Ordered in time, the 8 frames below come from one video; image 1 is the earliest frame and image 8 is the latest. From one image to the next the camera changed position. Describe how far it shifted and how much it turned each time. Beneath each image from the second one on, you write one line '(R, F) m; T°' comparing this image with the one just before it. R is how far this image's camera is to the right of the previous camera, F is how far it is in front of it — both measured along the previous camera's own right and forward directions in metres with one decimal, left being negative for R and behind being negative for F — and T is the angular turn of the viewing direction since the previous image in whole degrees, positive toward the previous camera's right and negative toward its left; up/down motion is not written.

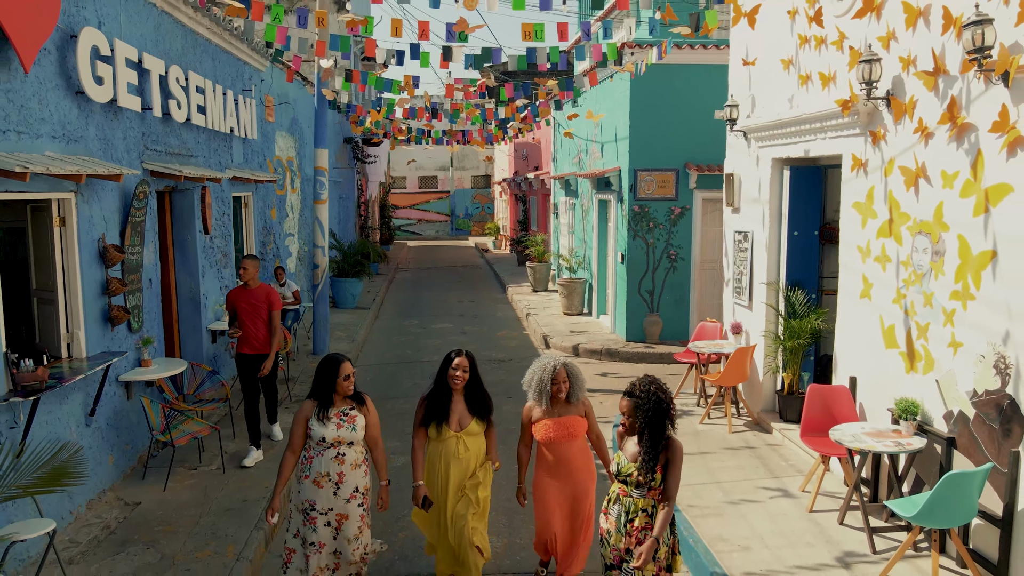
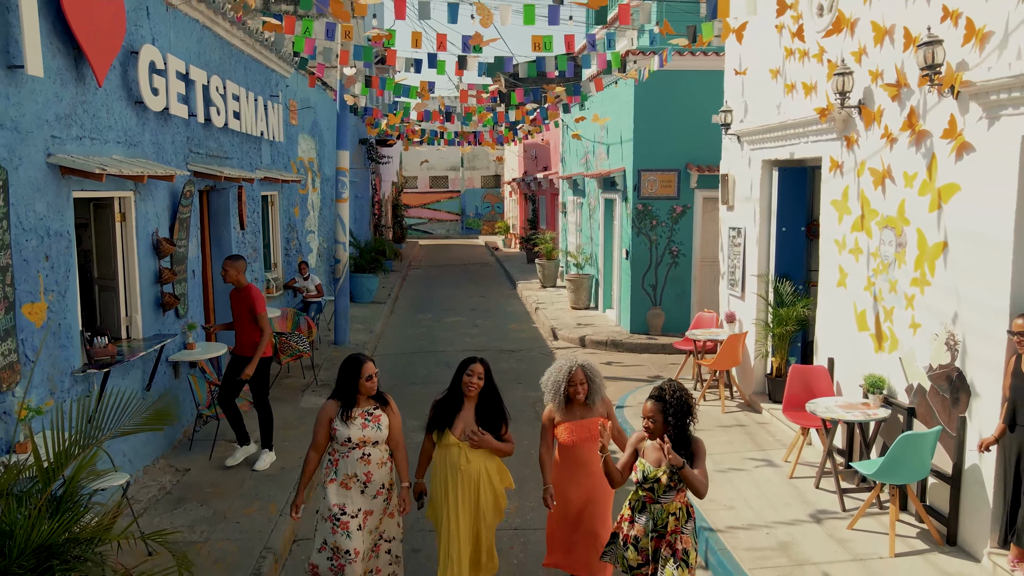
(0.0, -0.7) m; -1°
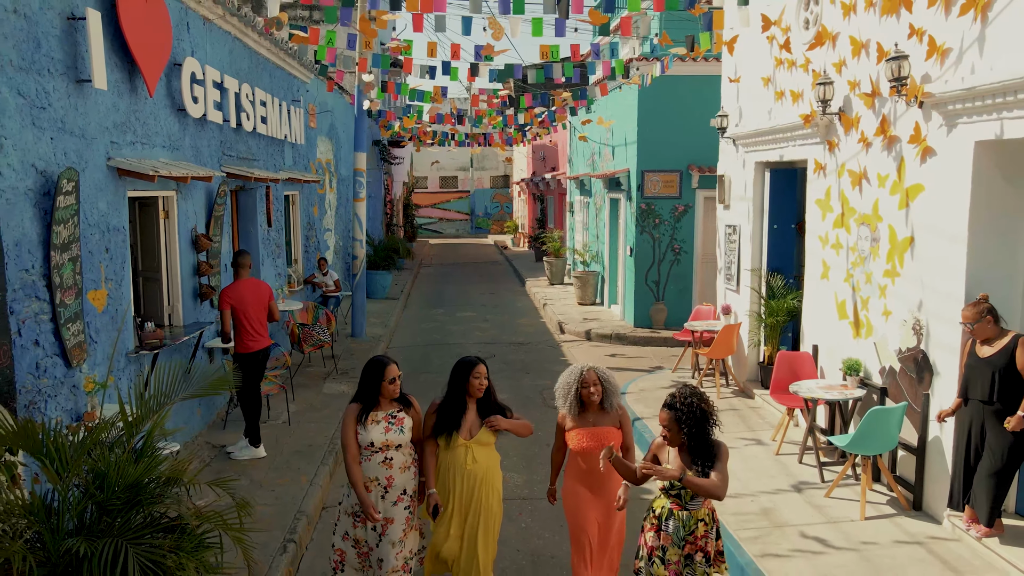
(0.0, -0.6) m; -1°
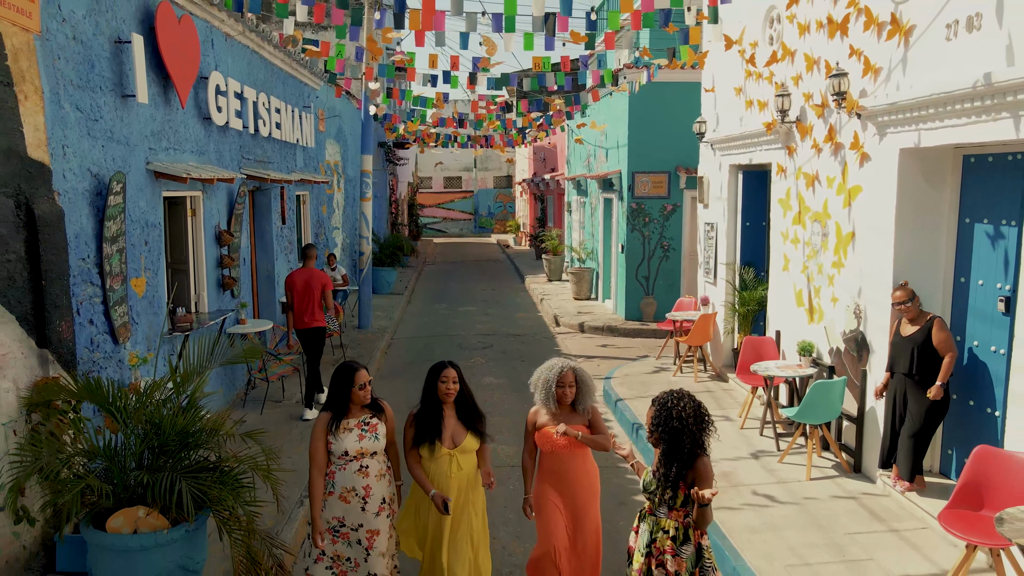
(+0.1, -0.8) m; 0°
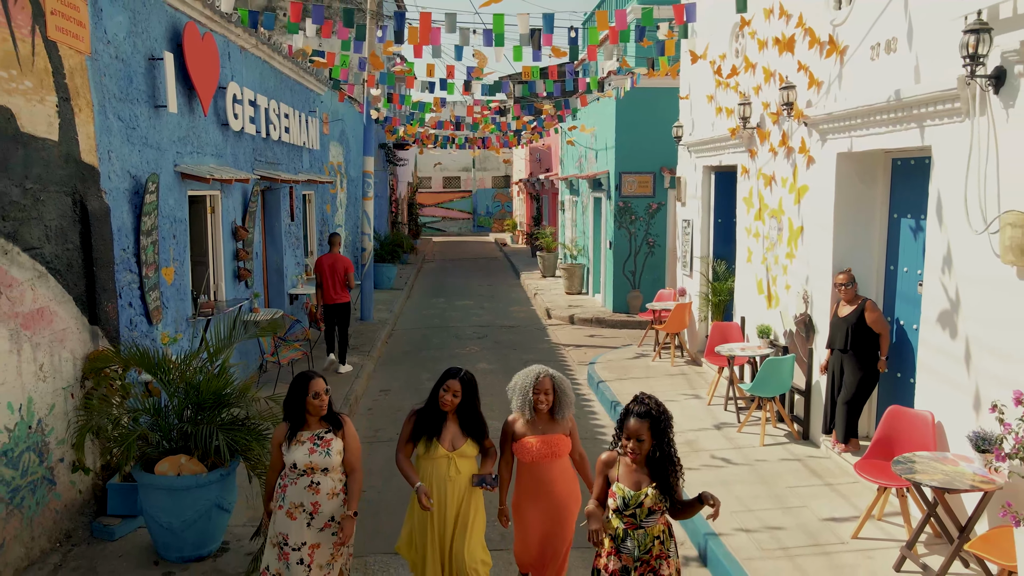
(+0.1, -0.8) m; 0°
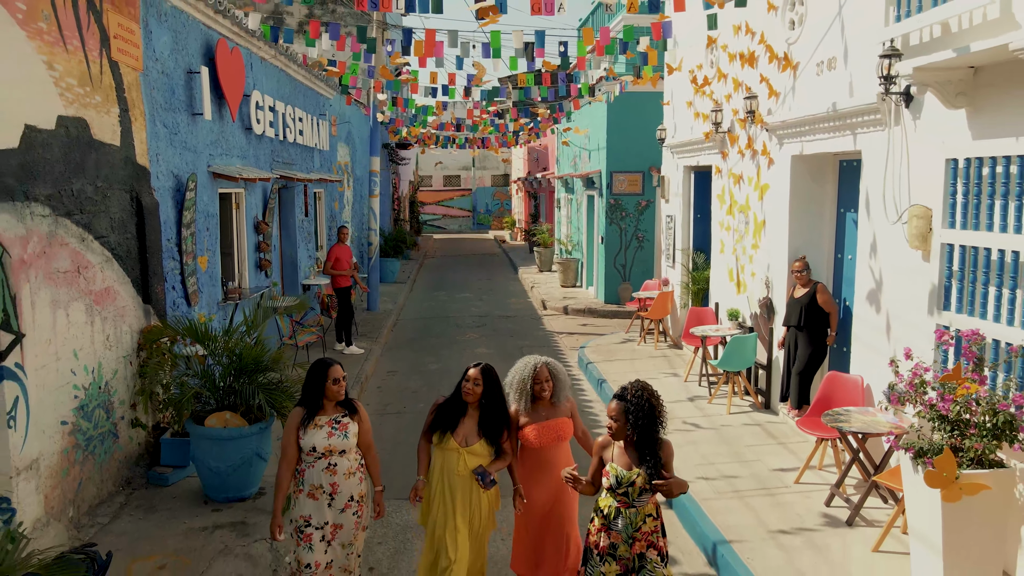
(0.0, -0.9) m; 0°
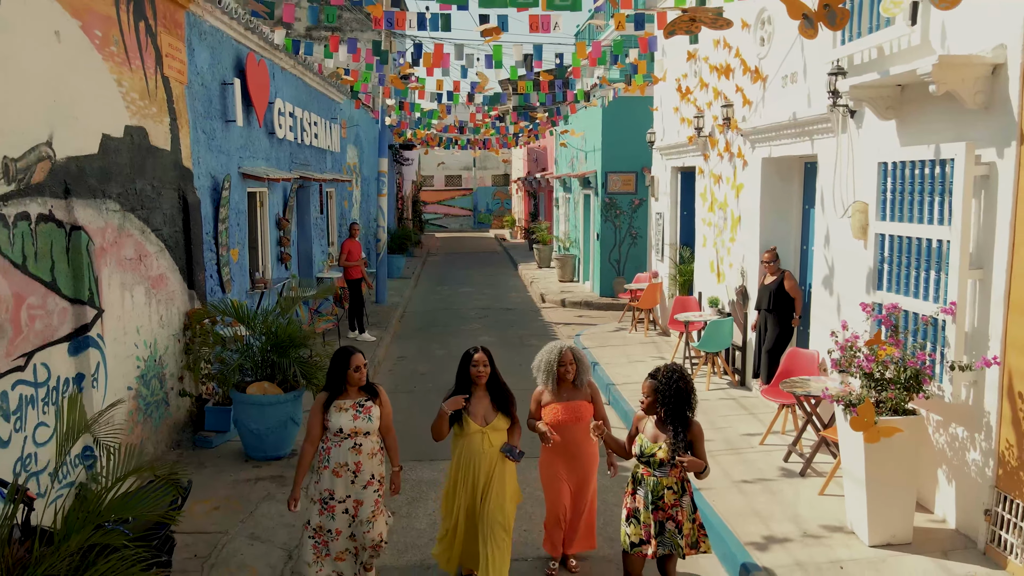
(0.0, -0.9) m; 0°
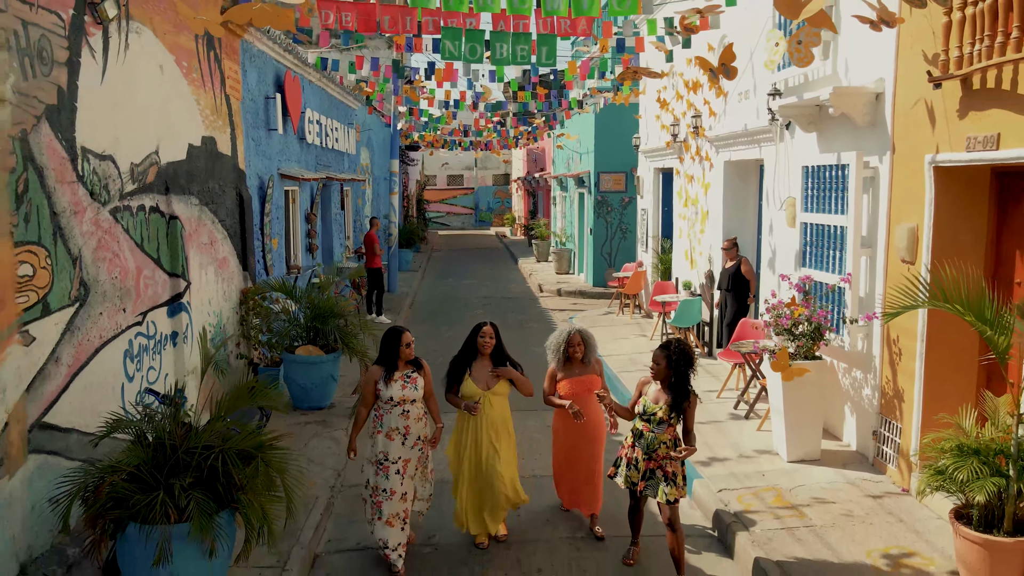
(0.0, -1.5) m; 0°
